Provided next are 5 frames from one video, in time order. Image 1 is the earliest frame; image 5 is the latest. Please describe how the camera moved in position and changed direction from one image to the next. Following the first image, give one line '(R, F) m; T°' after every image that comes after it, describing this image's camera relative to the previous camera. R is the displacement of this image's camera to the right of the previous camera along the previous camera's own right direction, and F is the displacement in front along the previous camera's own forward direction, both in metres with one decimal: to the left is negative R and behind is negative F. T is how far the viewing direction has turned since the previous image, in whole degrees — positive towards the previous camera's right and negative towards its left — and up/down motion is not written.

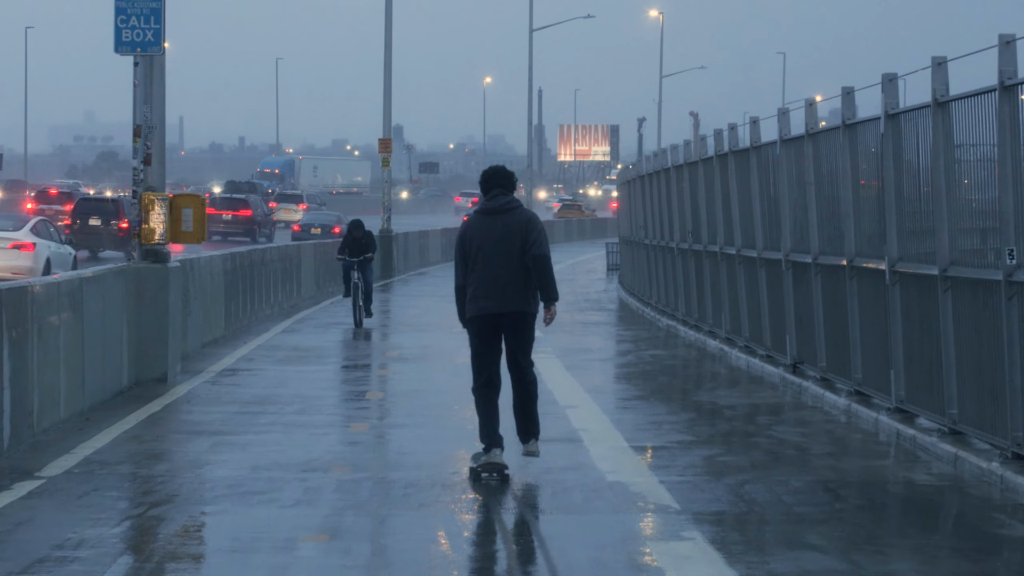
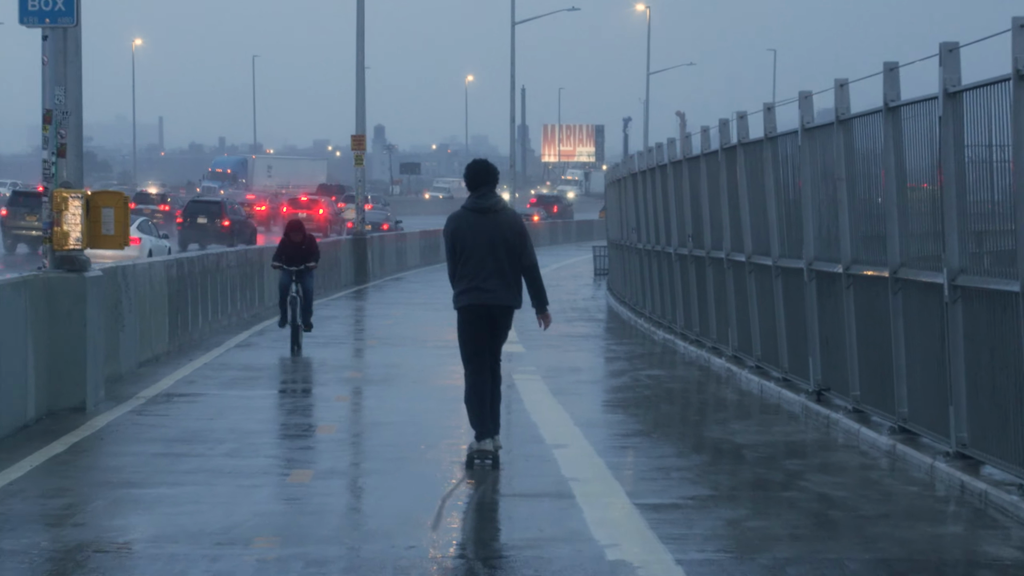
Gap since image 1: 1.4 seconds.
(+0.1, +1.8) m; +1°
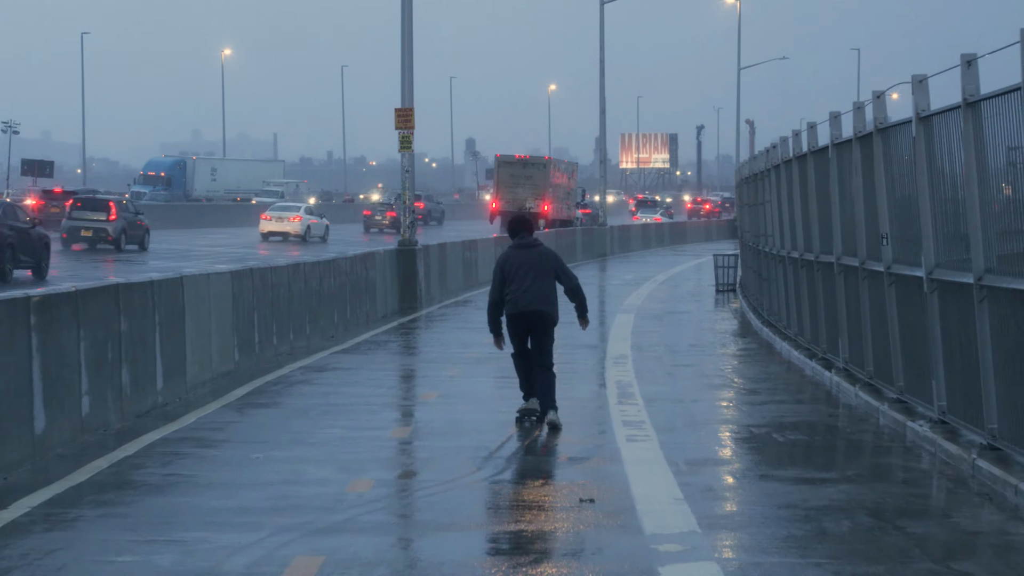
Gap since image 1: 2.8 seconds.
(+0.2, +1.0) m; -6°
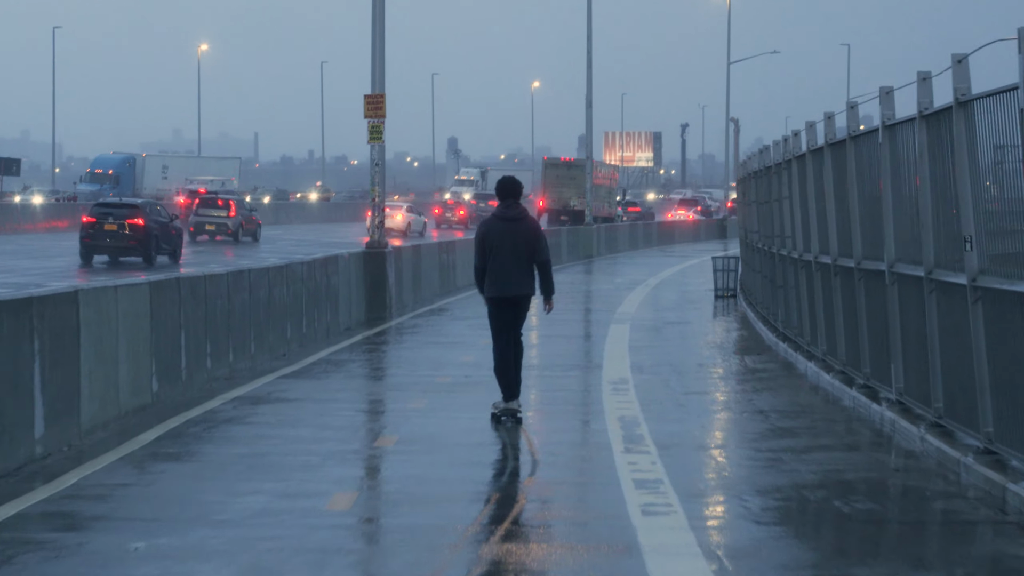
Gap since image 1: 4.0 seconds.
(+0.1, +2.3) m; +1°
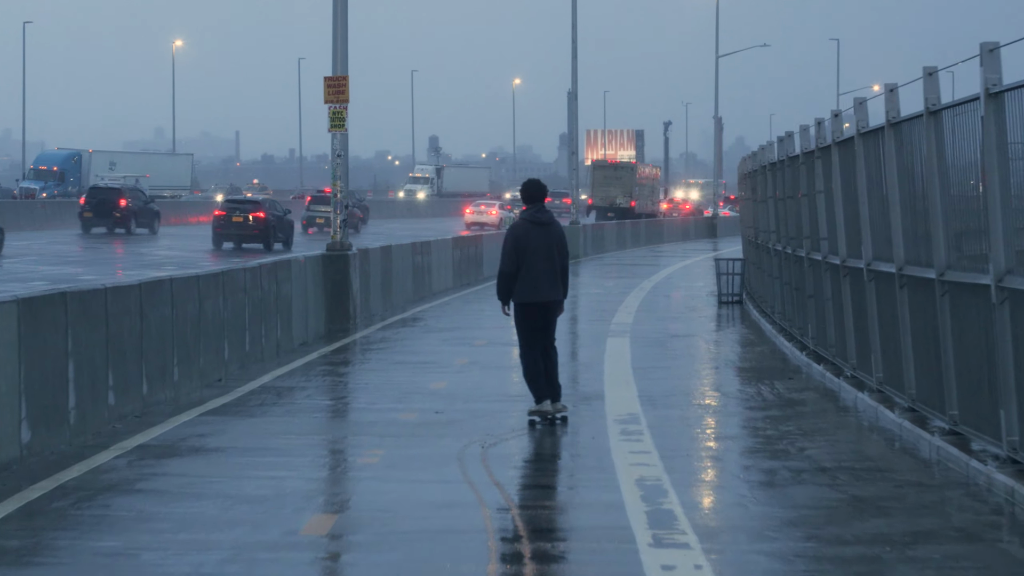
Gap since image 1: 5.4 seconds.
(0.0, +2.5) m; +1°
